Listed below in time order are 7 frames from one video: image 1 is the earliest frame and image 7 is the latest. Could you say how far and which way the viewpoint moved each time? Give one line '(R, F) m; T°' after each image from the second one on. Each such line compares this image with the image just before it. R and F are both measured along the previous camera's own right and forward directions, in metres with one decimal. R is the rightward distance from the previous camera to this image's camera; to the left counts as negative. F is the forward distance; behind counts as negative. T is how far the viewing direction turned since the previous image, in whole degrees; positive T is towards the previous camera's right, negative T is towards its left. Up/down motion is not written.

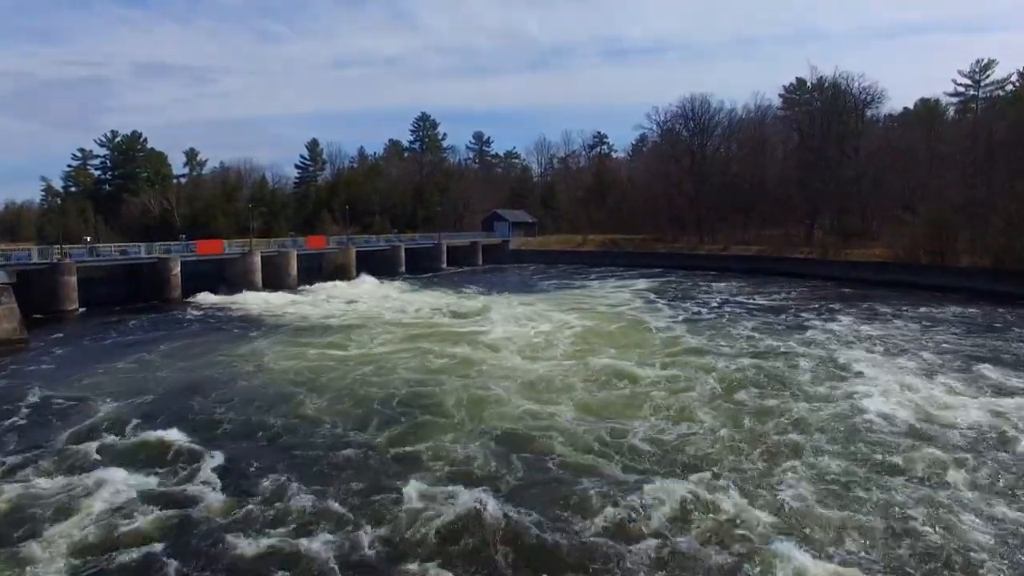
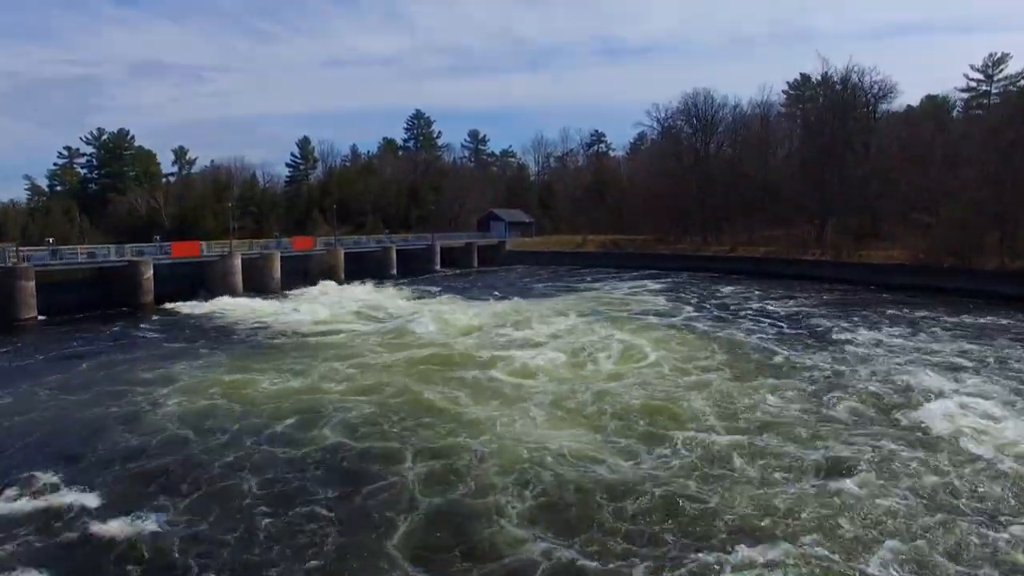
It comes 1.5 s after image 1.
(0.0, +2.2) m; 0°
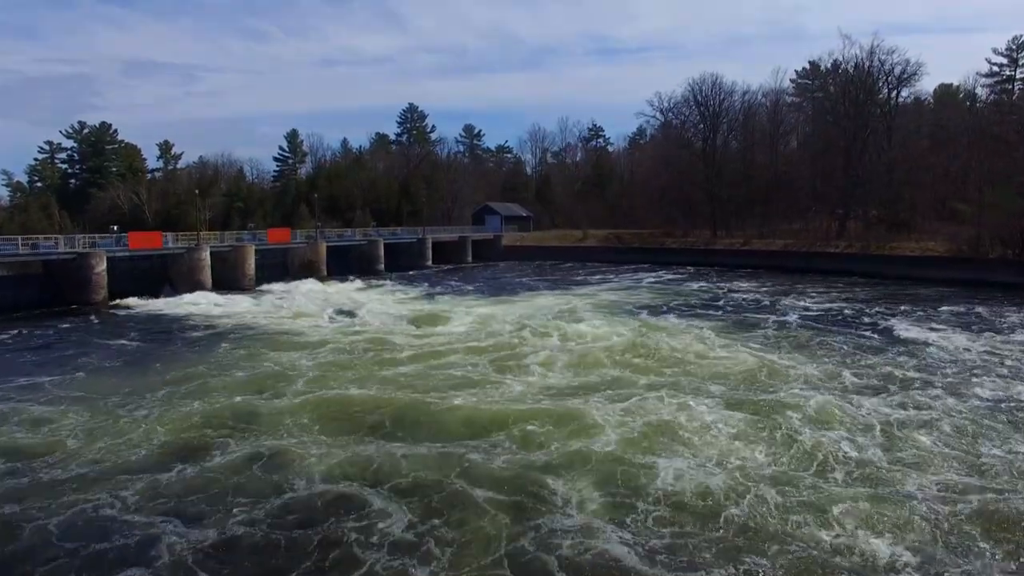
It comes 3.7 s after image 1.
(0.0, +3.4) m; 0°
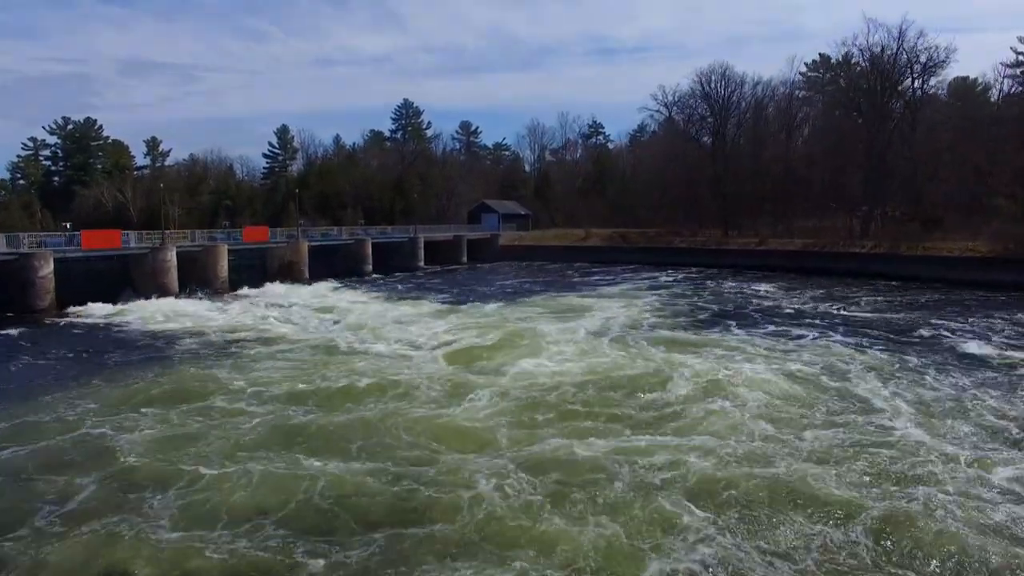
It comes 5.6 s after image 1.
(+0.1, +3.1) m; 0°
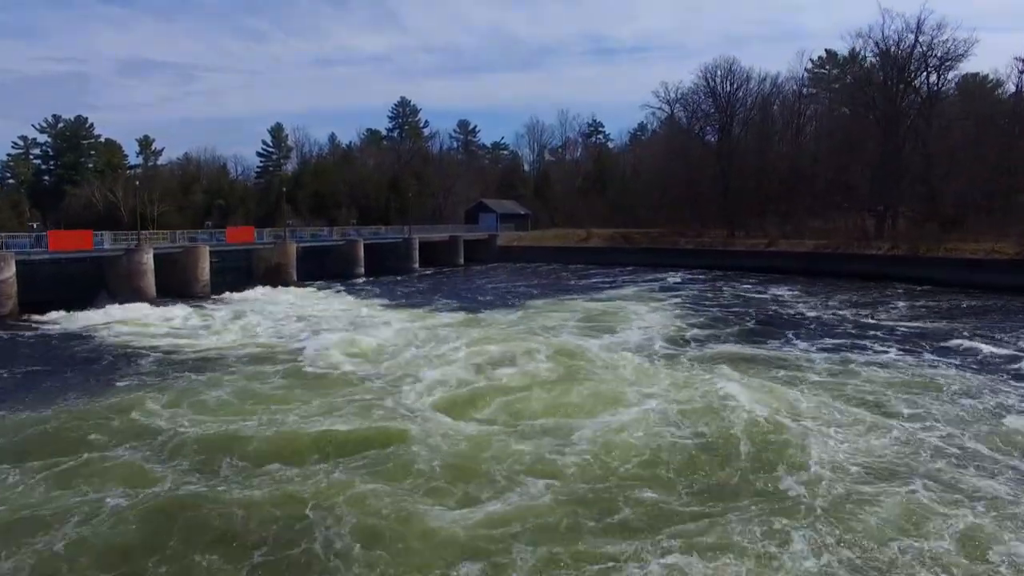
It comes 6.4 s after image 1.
(+0.1, +1.8) m; 0°
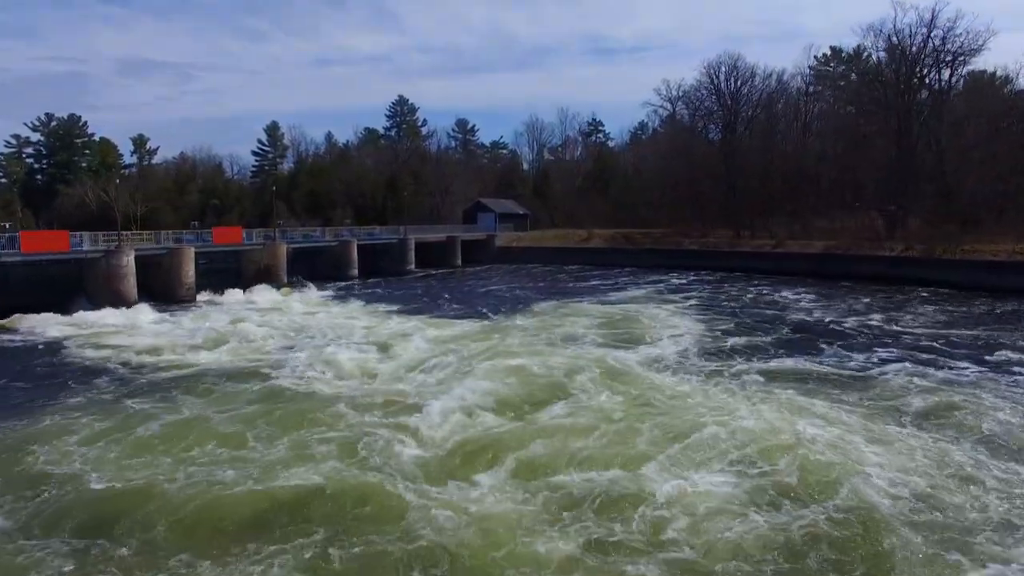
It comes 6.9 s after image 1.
(+0.1, +1.3) m; 0°
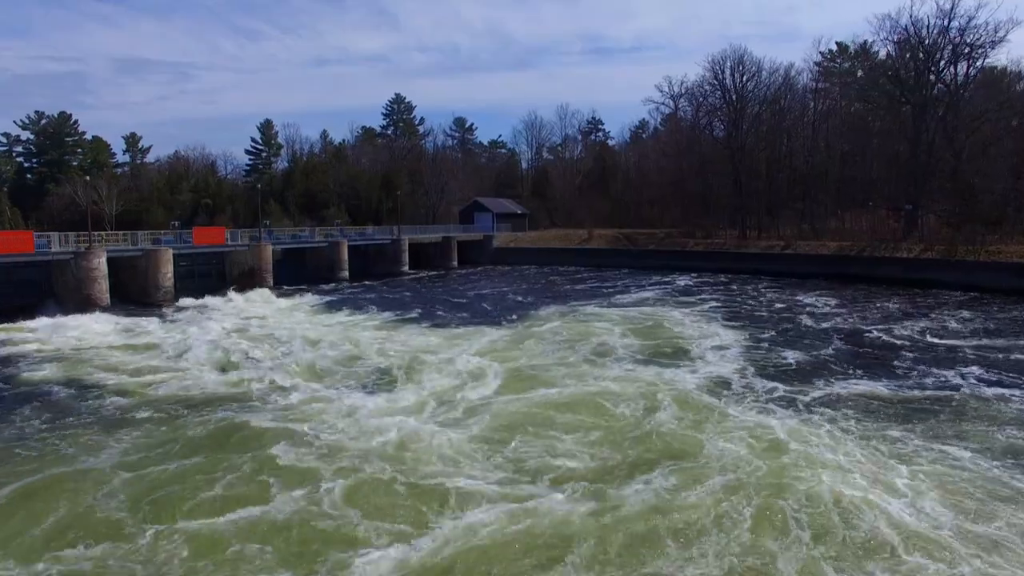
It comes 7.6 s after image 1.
(+0.1, +1.7) m; 0°
